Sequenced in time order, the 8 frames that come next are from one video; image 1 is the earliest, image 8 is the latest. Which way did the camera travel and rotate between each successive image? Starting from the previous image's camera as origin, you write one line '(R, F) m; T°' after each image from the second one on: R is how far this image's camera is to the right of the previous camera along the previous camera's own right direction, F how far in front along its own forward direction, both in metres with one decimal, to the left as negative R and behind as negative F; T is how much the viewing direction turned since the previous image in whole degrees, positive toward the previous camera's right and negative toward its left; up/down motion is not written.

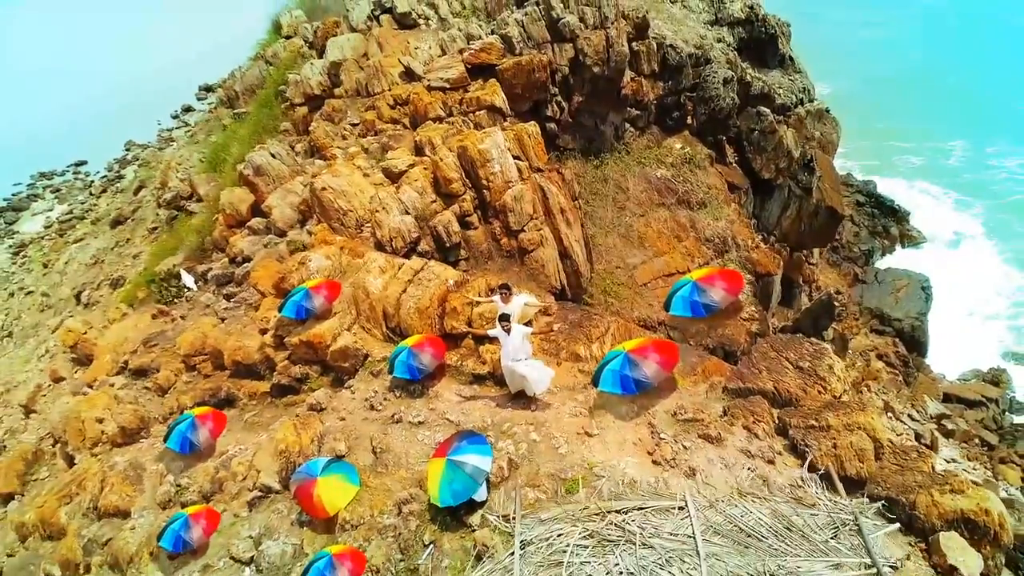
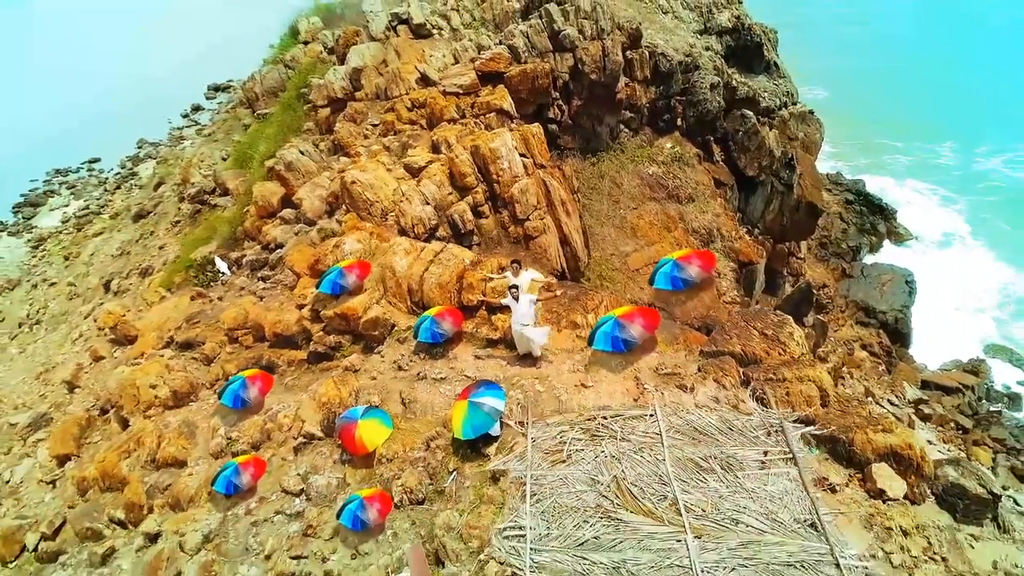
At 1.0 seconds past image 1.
(0.0, -0.7) m; 0°
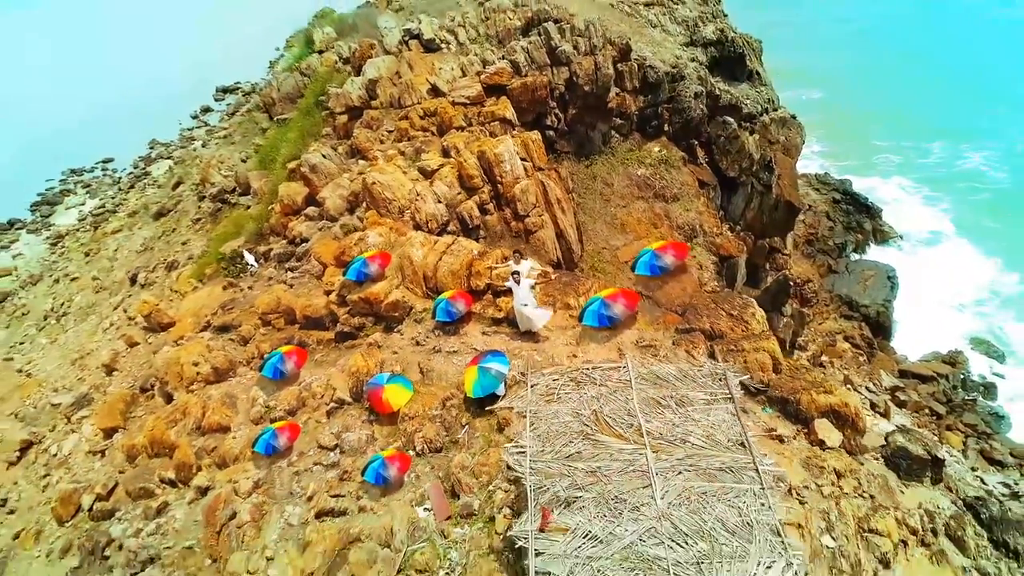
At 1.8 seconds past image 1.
(0.0, -0.8) m; 0°
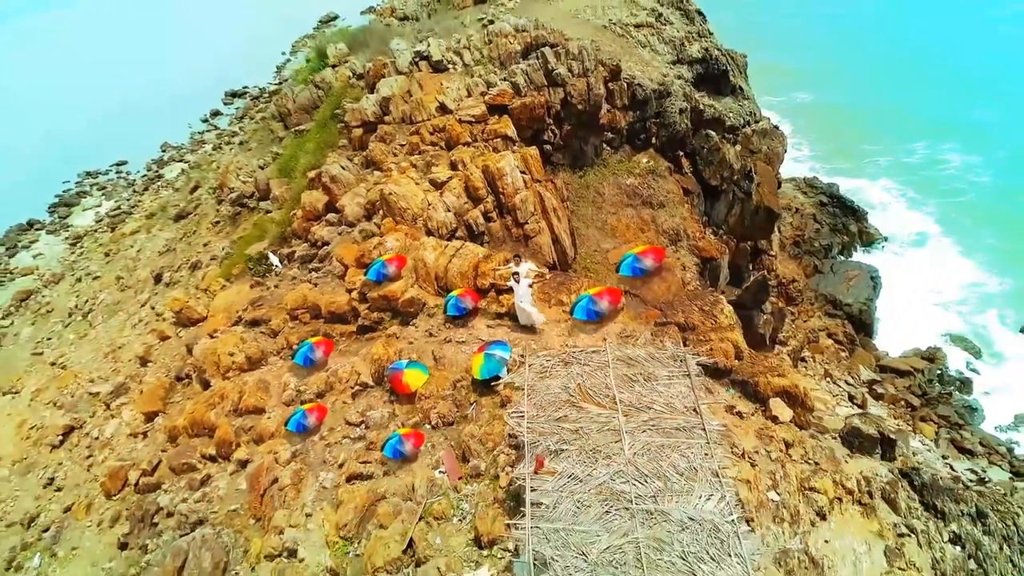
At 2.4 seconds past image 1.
(0.0, -0.8) m; 0°
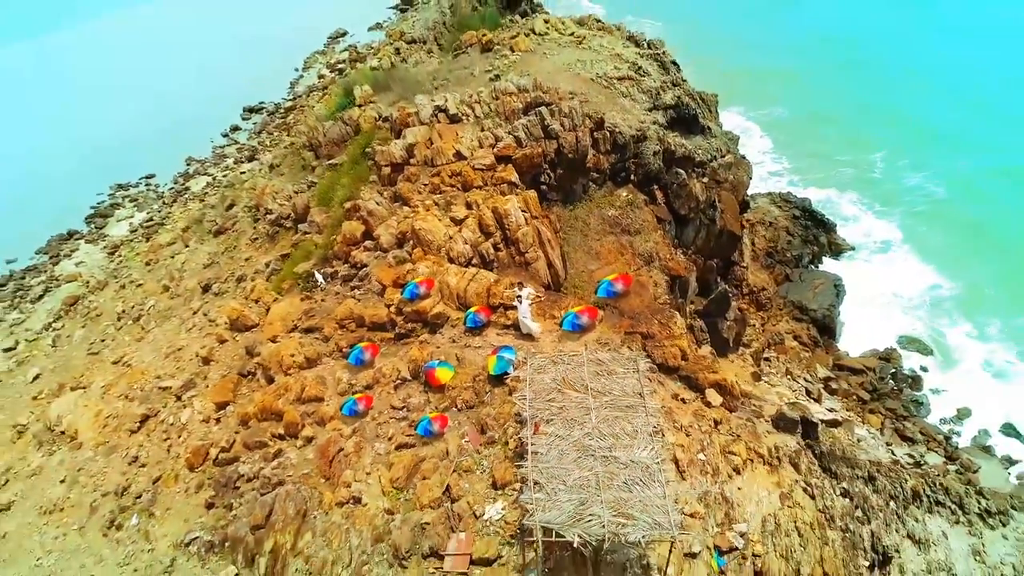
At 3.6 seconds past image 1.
(-0.1, -2.0) m; 0°
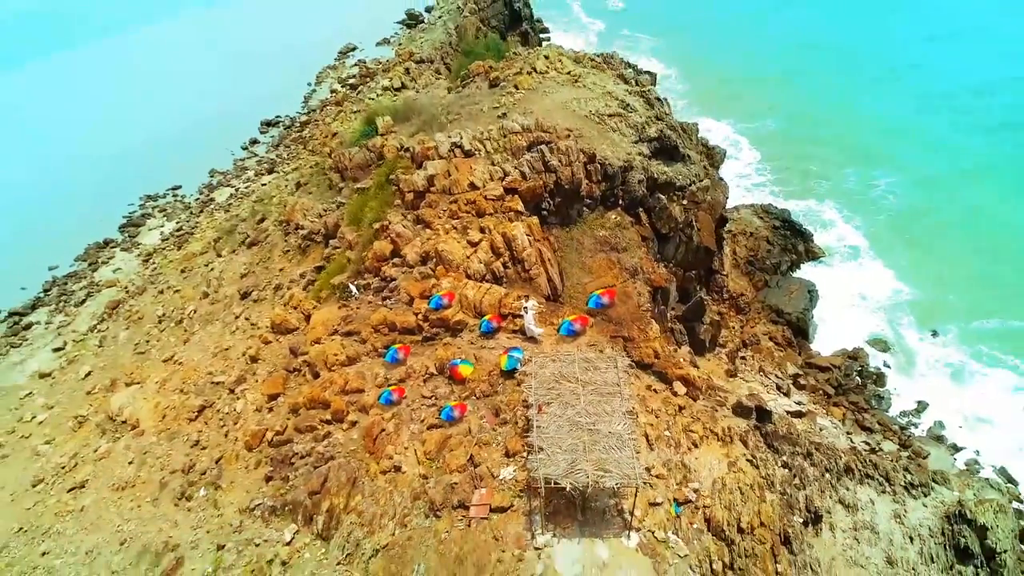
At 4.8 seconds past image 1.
(-0.1, -2.0) m; 0°
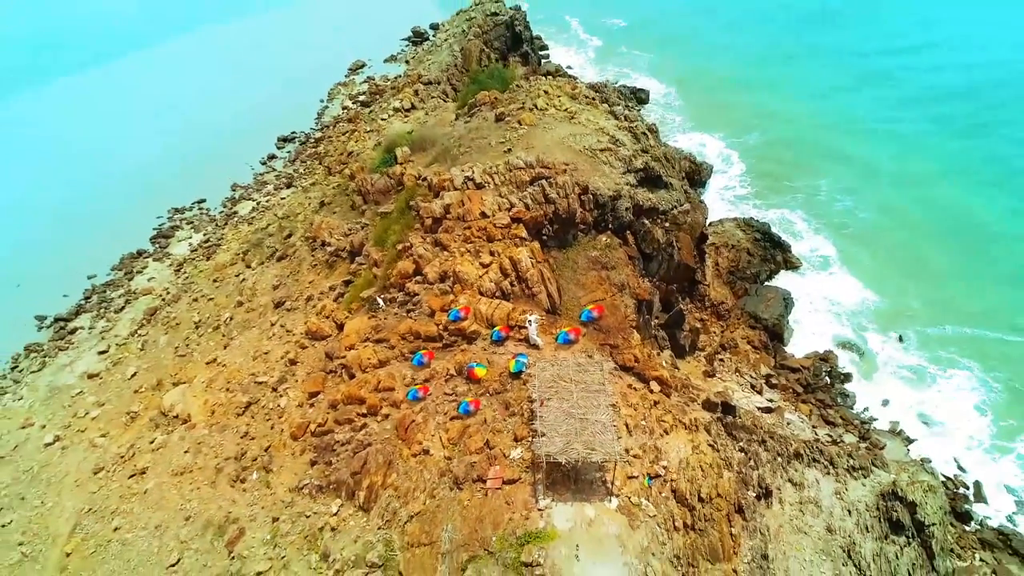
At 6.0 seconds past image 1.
(-0.1, -2.2) m; 0°
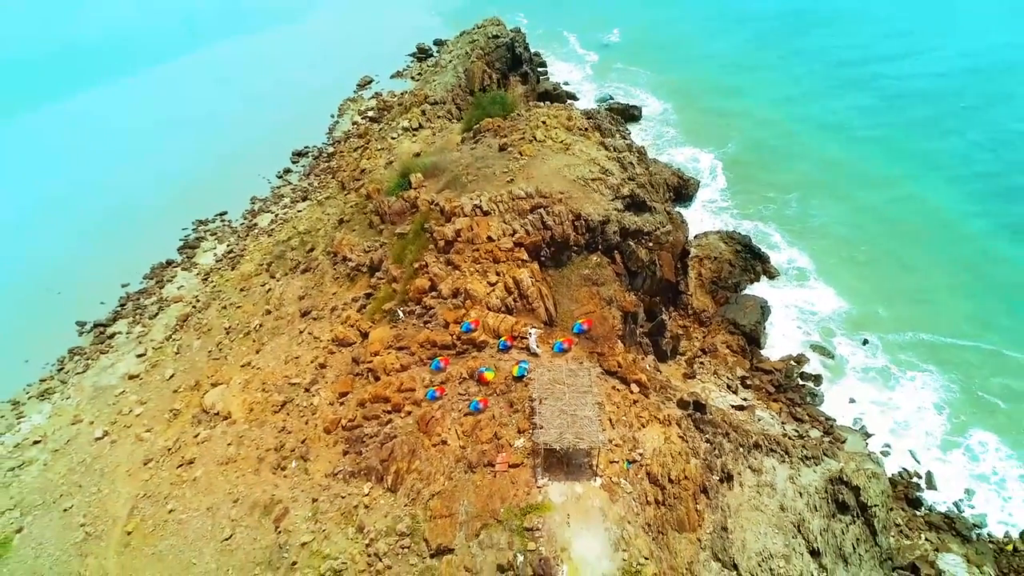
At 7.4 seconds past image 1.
(-0.1, -2.3) m; 0°
